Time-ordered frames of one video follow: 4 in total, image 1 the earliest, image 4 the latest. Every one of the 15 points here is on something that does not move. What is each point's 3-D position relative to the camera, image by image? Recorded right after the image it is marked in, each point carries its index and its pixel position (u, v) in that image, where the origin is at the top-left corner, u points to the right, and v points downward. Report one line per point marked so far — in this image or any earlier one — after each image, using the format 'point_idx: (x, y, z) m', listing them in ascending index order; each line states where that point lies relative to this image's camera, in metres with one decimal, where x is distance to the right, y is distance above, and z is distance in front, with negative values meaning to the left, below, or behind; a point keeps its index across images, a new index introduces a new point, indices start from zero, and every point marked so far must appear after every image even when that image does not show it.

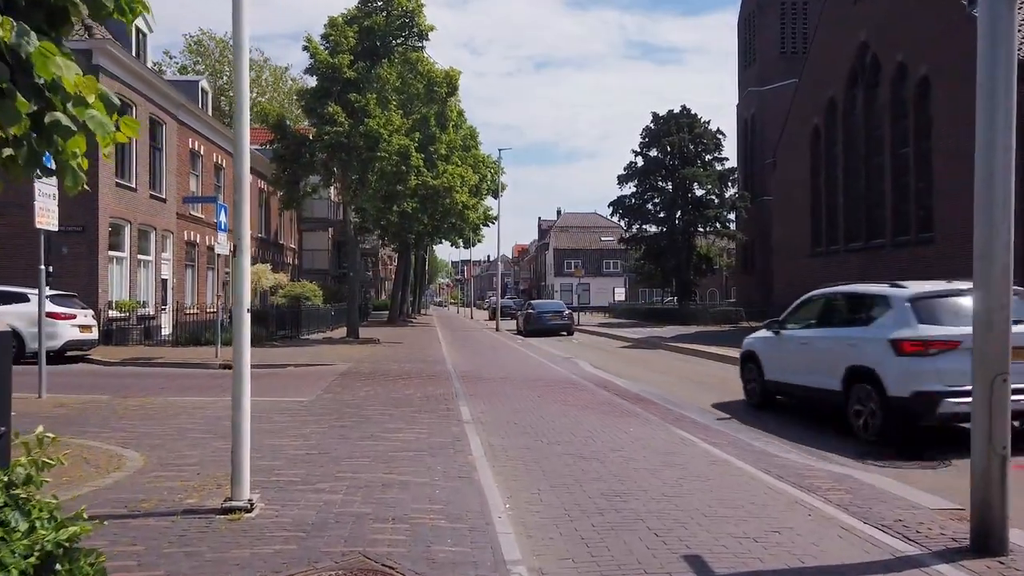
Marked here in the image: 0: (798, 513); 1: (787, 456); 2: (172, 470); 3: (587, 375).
0: (+2.4, -1.9, +6.2) m
1: (+3.3, -2.0, +8.8) m
2: (-3.2, -1.7, +7.0) m
3: (+1.7, -2.0, +17.3) m
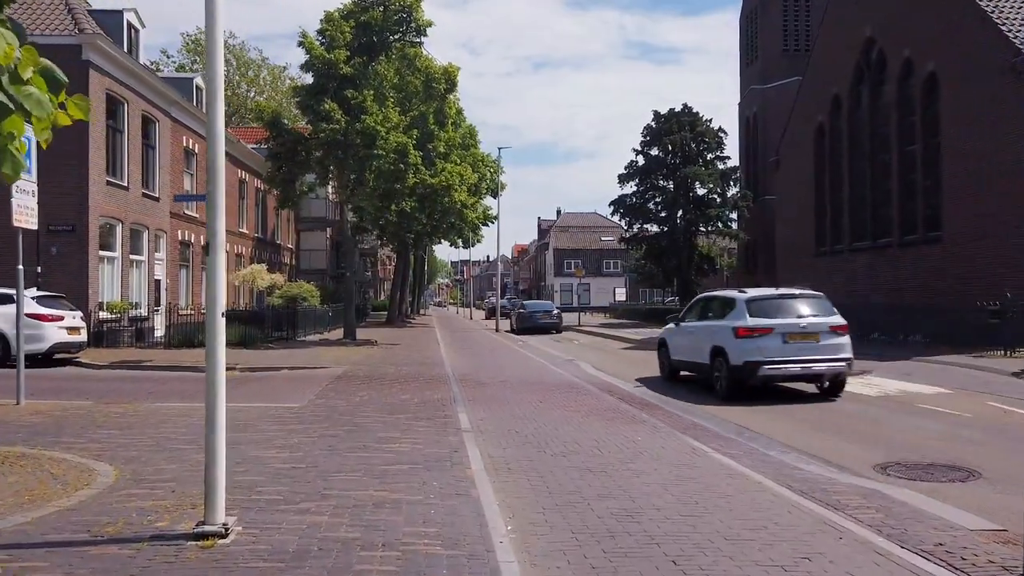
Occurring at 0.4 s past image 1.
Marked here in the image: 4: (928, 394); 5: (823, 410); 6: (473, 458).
0: (+2.4, -1.9, +5.7) m
1: (+3.3, -2.0, +8.3) m
2: (-3.2, -1.7, +6.5) m
3: (+1.7, -2.0, +16.8) m
4: (+7.9, -2.0, +14.3) m
5: (+5.3, -2.1, +12.7) m
6: (-0.4, -1.8, +7.9) m
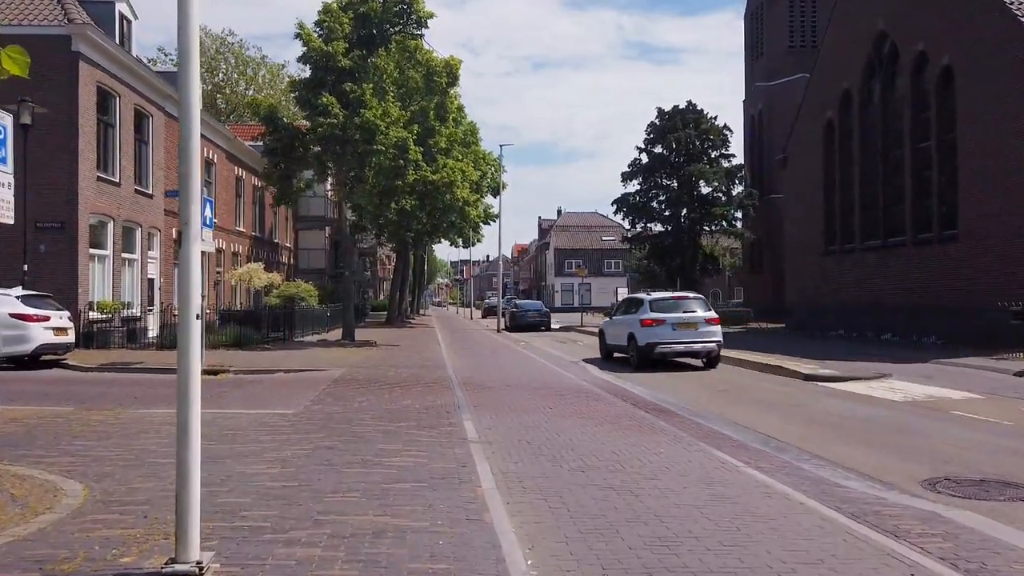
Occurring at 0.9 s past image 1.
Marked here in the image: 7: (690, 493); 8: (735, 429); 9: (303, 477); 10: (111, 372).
0: (+2.5, -1.9, +5.0) m
1: (+3.4, -2.0, +7.5) m
2: (-3.0, -1.7, +5.8) m
3: (+1.9, -2.0, +16.0) m
4: (+8.1, -2.0, +13.6) m
5: (+5.4, -2.1, +12.0) m
6: (-0.3, -1.8, +7.2) m
7: (+1.6, -1.9, +6.8) m
8: (+3.2, -2.0, +10.7) m
9: (-1.9, -1.7, +6.9) m
10: (-9.3, -2.0, +17.4) m
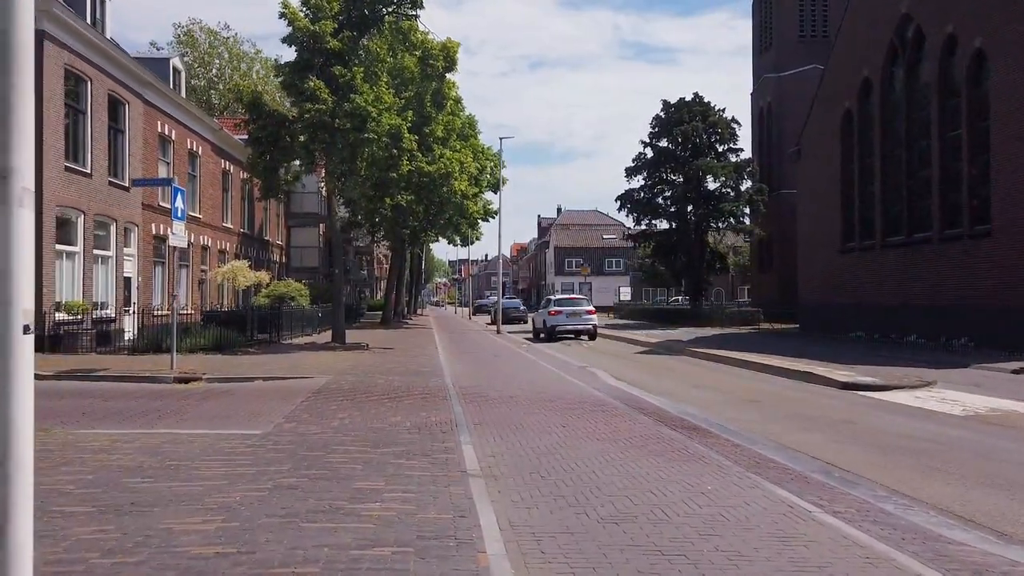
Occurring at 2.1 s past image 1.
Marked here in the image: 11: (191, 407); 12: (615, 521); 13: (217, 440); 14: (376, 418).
0: (+2.6, -1.8, +3.2) m
1: (+3.5, -1.9, +5.8) m
2: (-2.9, -1.7, +4.0) m
3: (+1.9, -2.0, +14.3) m
4: (+8.2, -2.0, +11.9) m
5: (+5.5, -2.0, +10.3) m
6: (-0.2, -1.8, +5.5) m
7: (+1.7, -1.8, +5.1) m
8: (+3.3, -2.0, +9.0) m
9: (-1.8, -1.7, +5.2) m
10: (-9.3, -1.9, +15.7) m
11: (-5.2, -1.9, +12.0) m
12: (+0.8, -1.8, +5.8) m
13: (-3.5, -1.8, +8.9) m
14: (-1.9, -1.8, +10.7) m
